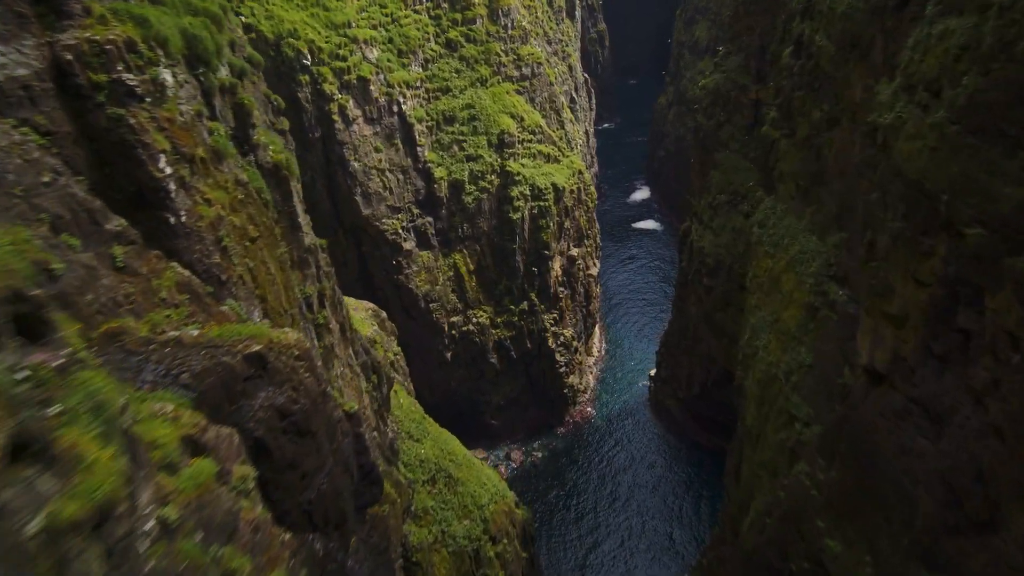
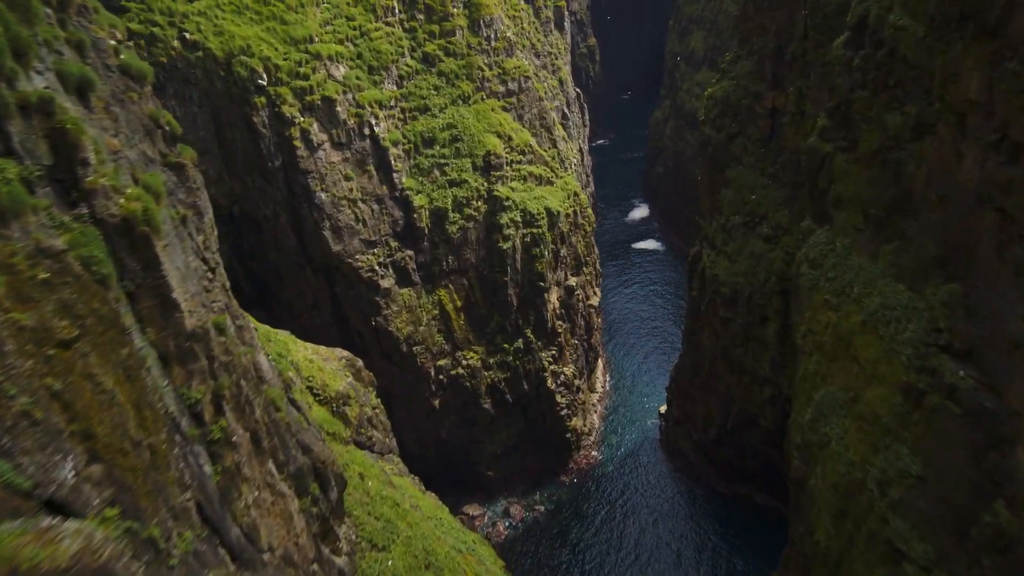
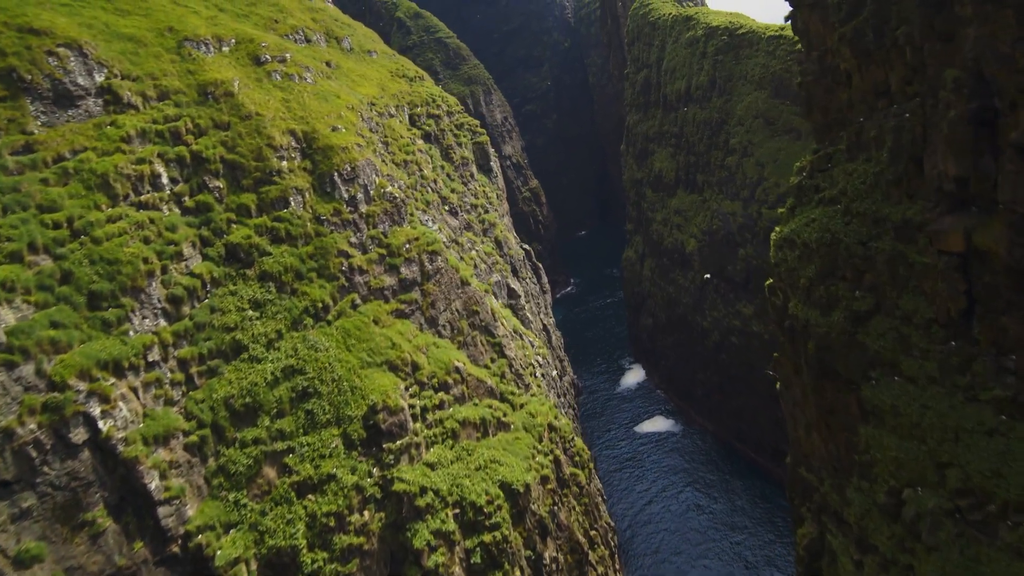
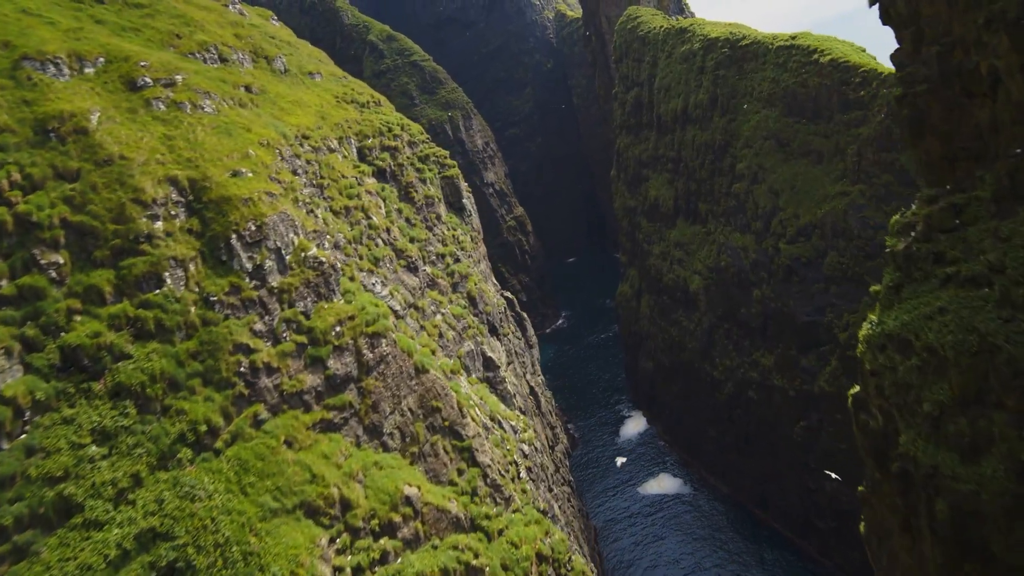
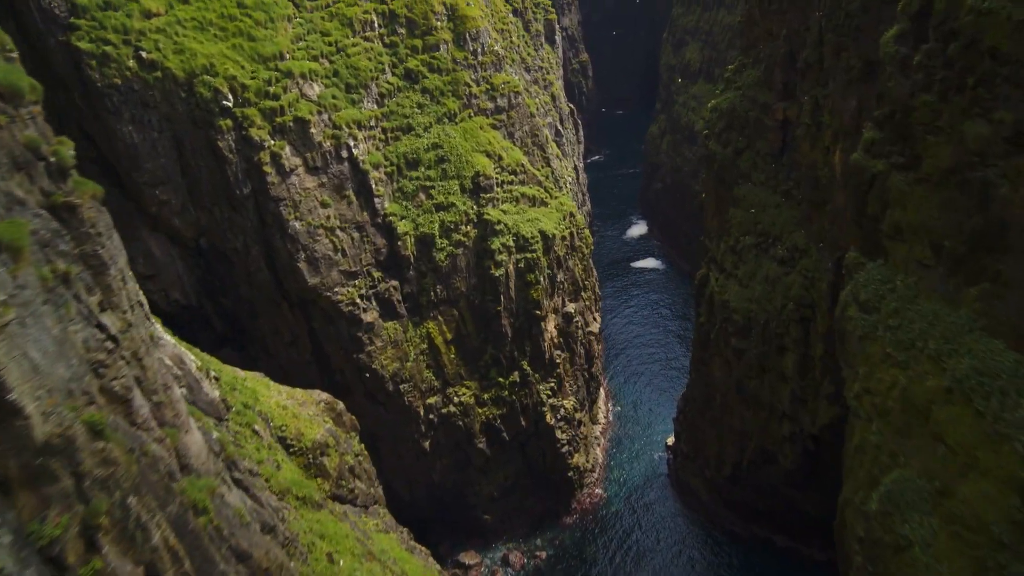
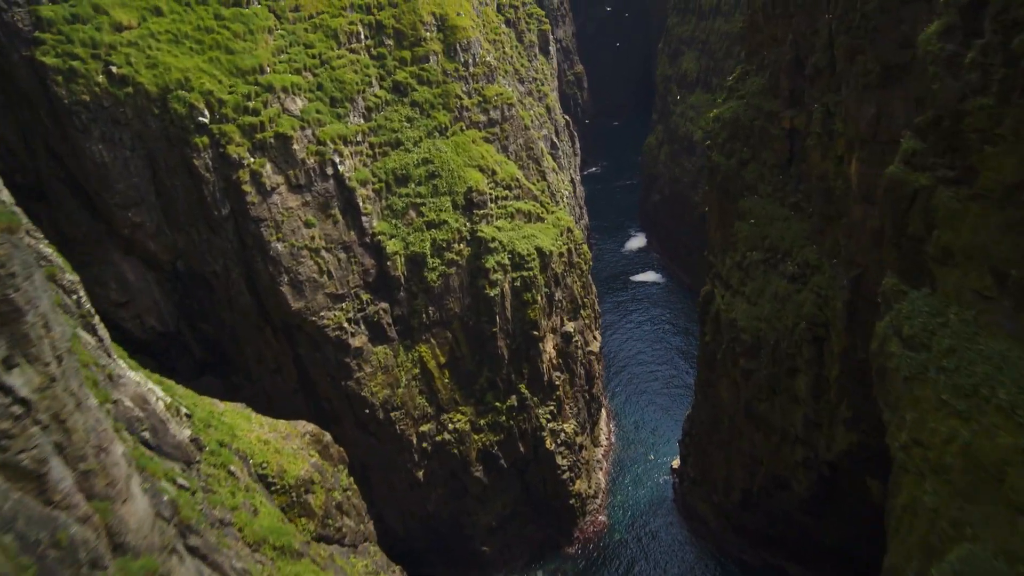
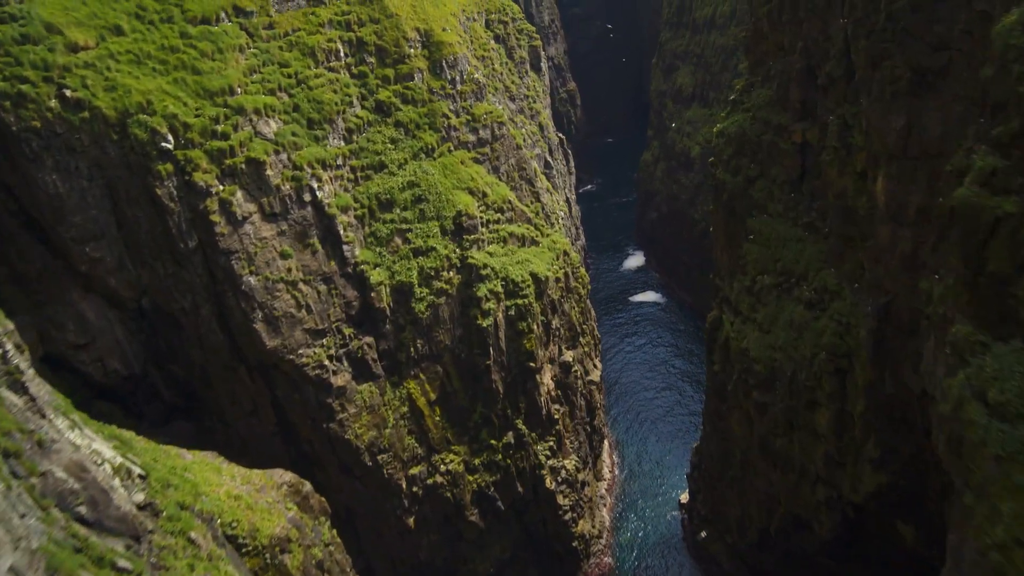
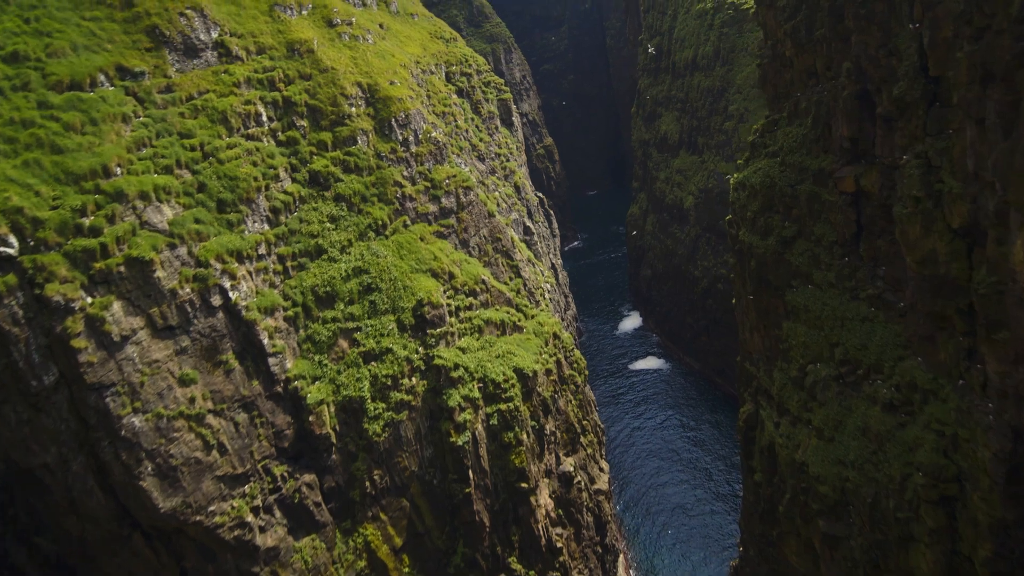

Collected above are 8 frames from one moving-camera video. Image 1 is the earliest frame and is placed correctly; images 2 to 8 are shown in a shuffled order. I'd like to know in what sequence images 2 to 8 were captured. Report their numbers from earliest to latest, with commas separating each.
2, 5, 6, 7, 8, 3, 4
